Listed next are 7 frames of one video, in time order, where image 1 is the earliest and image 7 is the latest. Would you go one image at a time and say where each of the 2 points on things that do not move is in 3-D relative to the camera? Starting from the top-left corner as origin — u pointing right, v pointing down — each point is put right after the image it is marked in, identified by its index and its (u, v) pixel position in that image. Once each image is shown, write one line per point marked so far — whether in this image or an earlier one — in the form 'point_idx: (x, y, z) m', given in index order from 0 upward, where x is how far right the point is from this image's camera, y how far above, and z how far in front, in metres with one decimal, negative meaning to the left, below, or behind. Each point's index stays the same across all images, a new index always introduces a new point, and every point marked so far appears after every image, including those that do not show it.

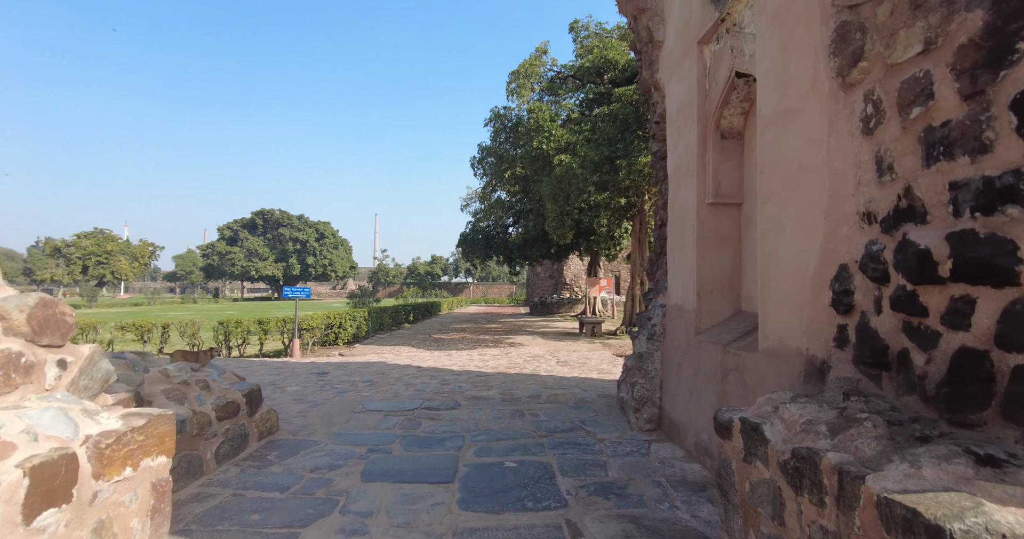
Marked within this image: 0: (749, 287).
0: (+1.9, -0.1, +4.2) m
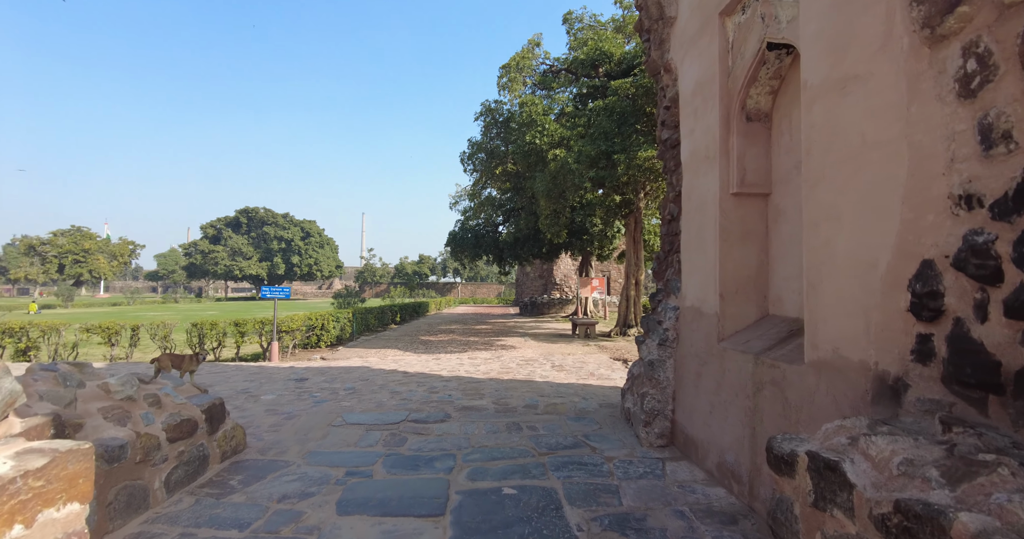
0: (+1.9, -0.1, +3.7) m
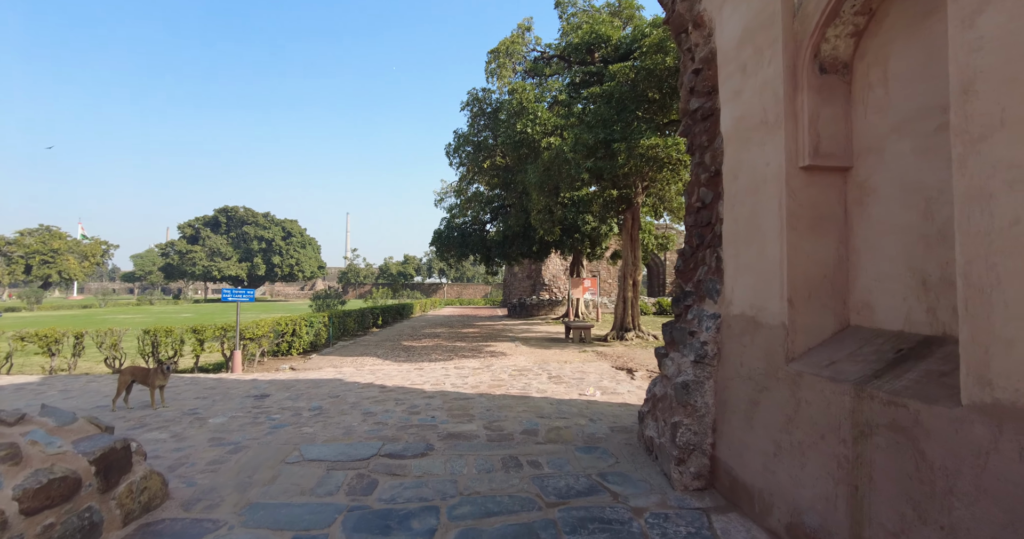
0: (+1.9, -0.1, +2.8) m
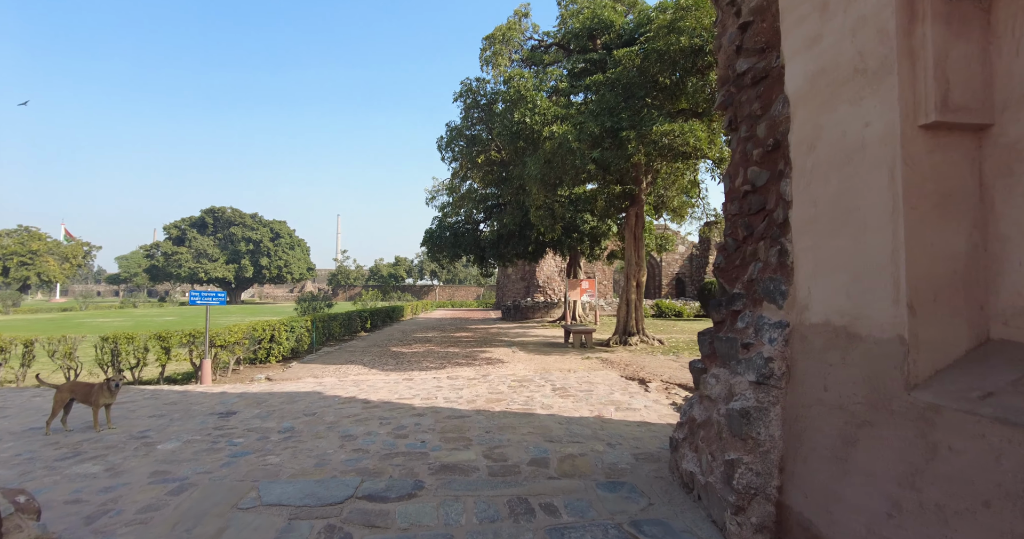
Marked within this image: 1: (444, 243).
0: (+2.0, -0.1, +2.0) m
1: (-2.5, +1.0, +19.0) m
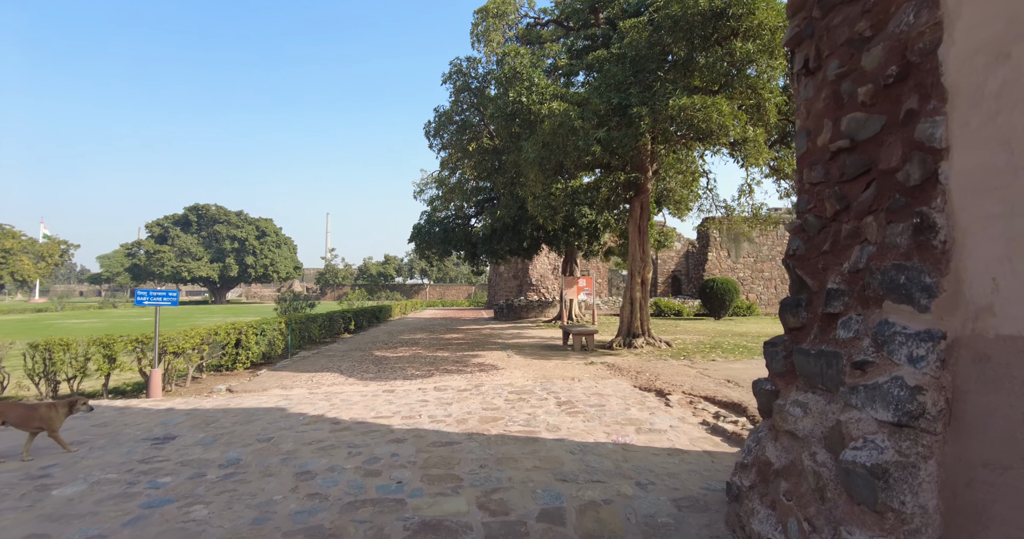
0: (+2.1, 0.0, +1.0) m
1: (-2.7, +1.0, +17.9) m
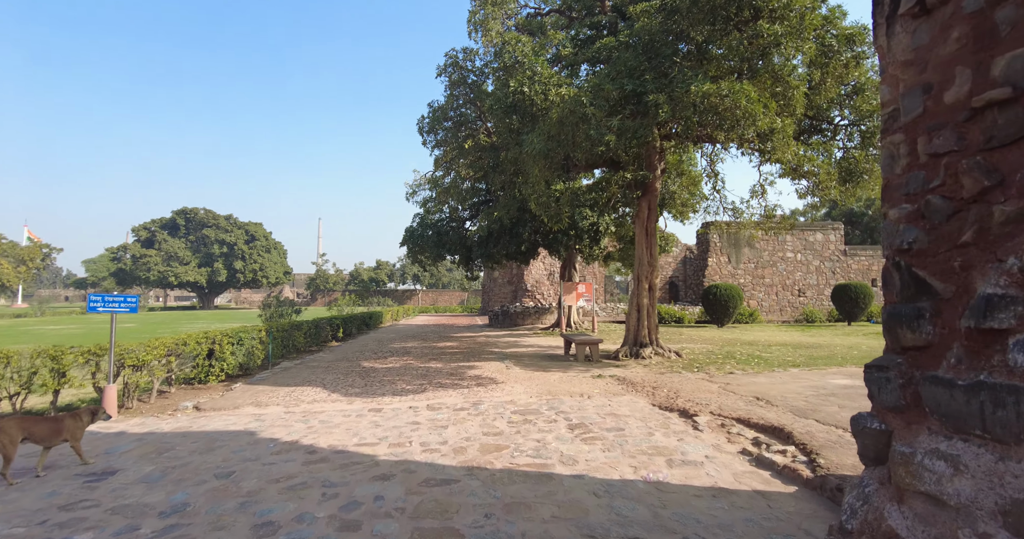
0: (+2.2, 0.0, +0.3) m
1: (-2.8, +0.9, +17.1) m
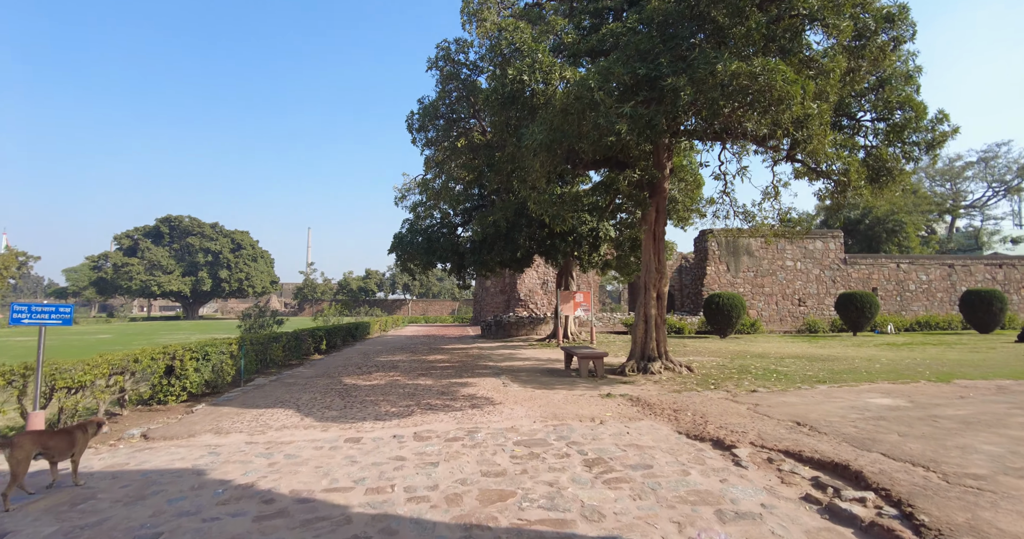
0: (+2.3, +0.1, -0.5) m
1: (-3.0, +0.6, +16.2) m
